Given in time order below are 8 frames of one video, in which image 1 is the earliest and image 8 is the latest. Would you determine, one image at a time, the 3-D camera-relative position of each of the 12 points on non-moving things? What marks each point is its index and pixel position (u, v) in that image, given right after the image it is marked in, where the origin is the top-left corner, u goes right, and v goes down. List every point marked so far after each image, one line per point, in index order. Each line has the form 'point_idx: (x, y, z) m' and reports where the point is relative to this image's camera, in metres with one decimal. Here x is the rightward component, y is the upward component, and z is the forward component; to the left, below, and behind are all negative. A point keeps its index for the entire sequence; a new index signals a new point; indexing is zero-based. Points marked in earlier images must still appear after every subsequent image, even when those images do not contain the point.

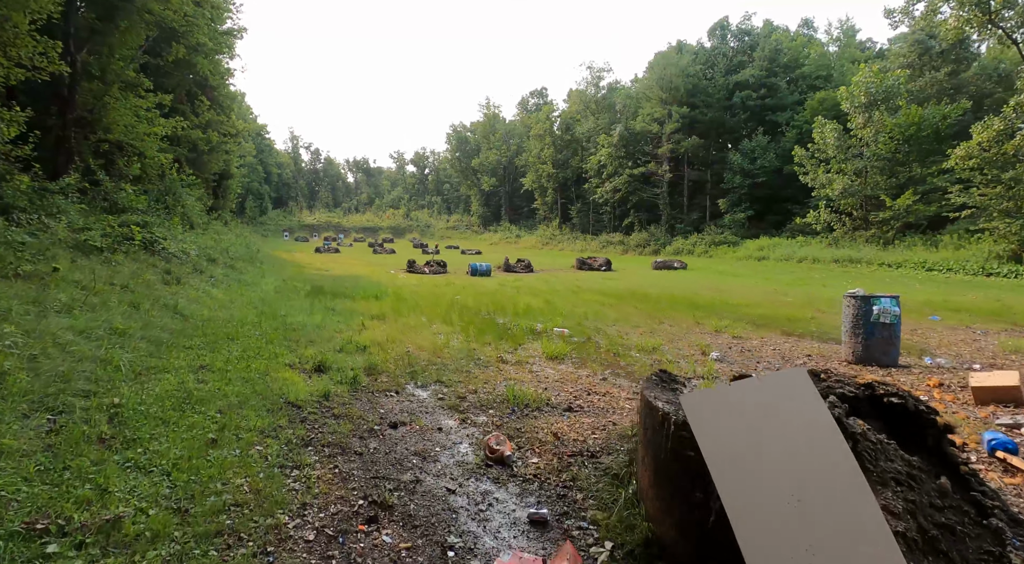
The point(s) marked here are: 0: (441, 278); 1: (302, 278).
0: (-2.1, 0.0, +18.2) m
1: (-6.1, +0.1, +17.5) m
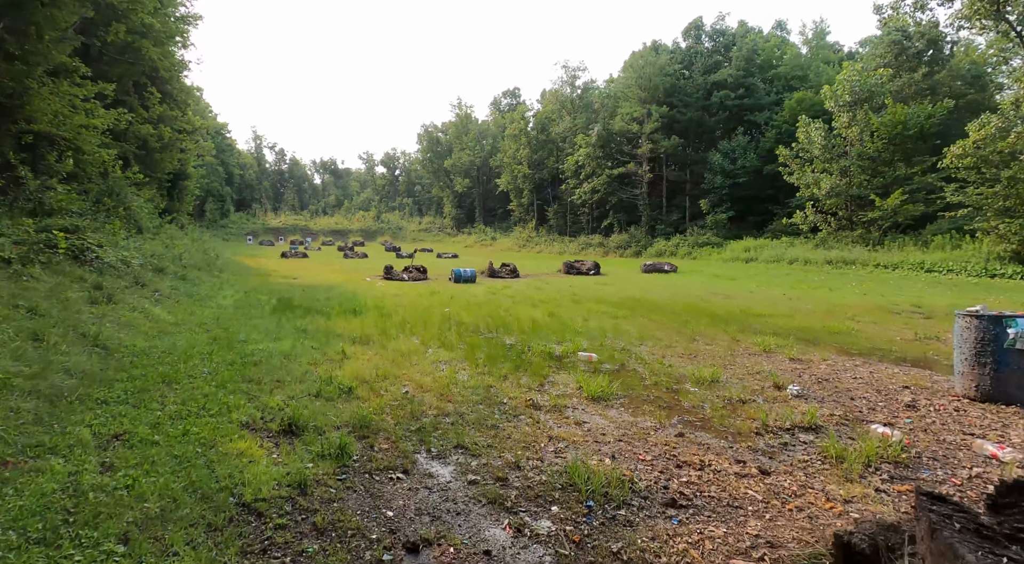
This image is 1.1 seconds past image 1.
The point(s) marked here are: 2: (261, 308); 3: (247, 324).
0: (-2.4, -0.2, +16.5) m
1: (-6.4, -0.1, +15.6) m
2: (-5.2, -0.5, +11.8) m
3: (-4.4, -0.7, +9.7) m
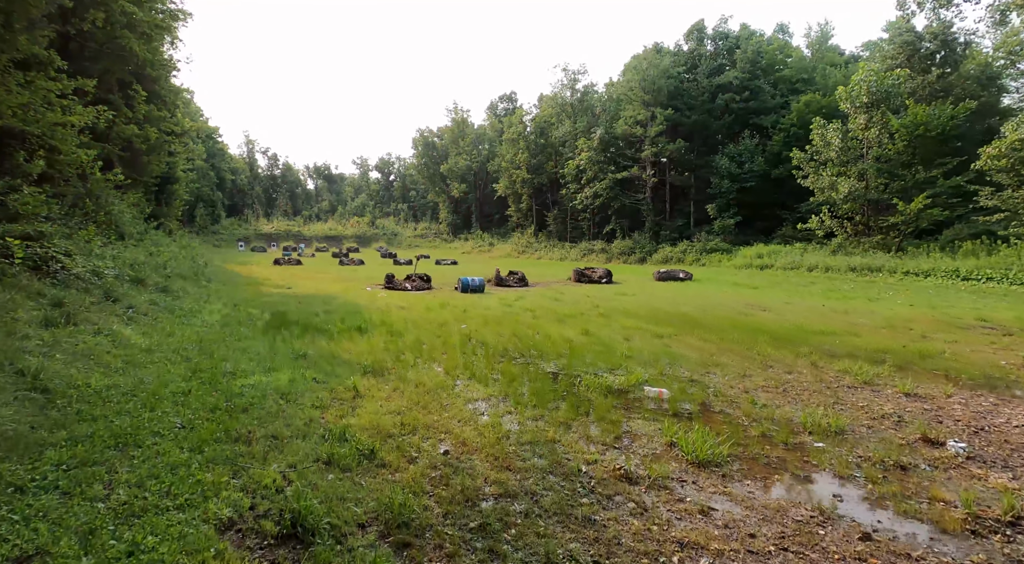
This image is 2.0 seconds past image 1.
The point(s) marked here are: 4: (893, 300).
0: (-2.0, -0.5, +15.2) m
1: (-6.0, -0.4, +14.2) m
2: (-4.7, -0.7, +10.4) m
3: (-4.0, -0.9, +8.3) m
4: (+9.8, -0.5, +15.4) m
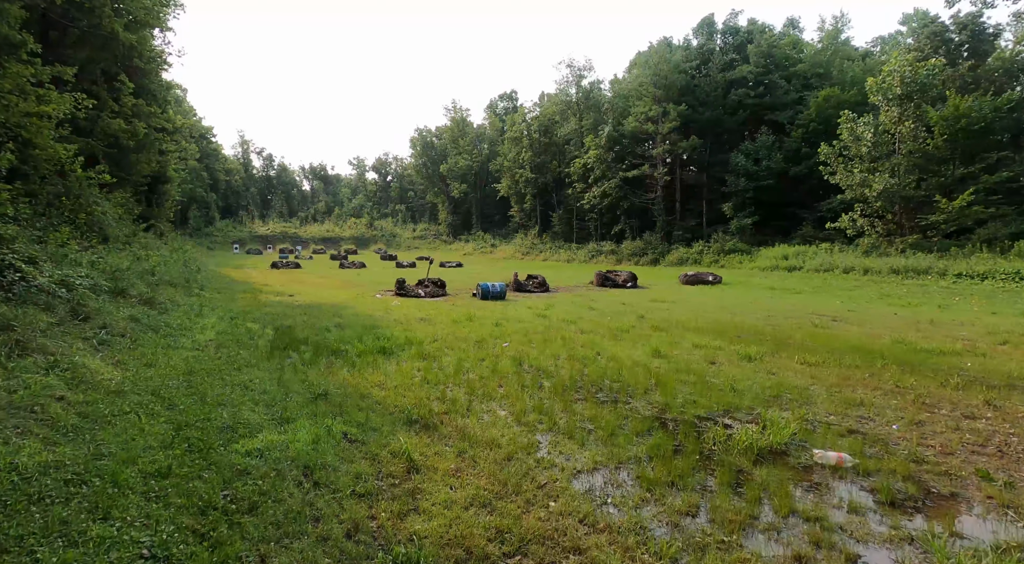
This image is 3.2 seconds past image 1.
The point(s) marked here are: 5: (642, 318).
0: (-1.3, -0.6, +13.5) m
1: (-5.3, -0.6, +12.5) m
2: (-4.0, -0.9, +8.7) m
3: (-3.2, -1.1, +6.6) m
4: (+10.5, -0.6, +13.8) m
5: (+2.7, -0.7, +12.4) m
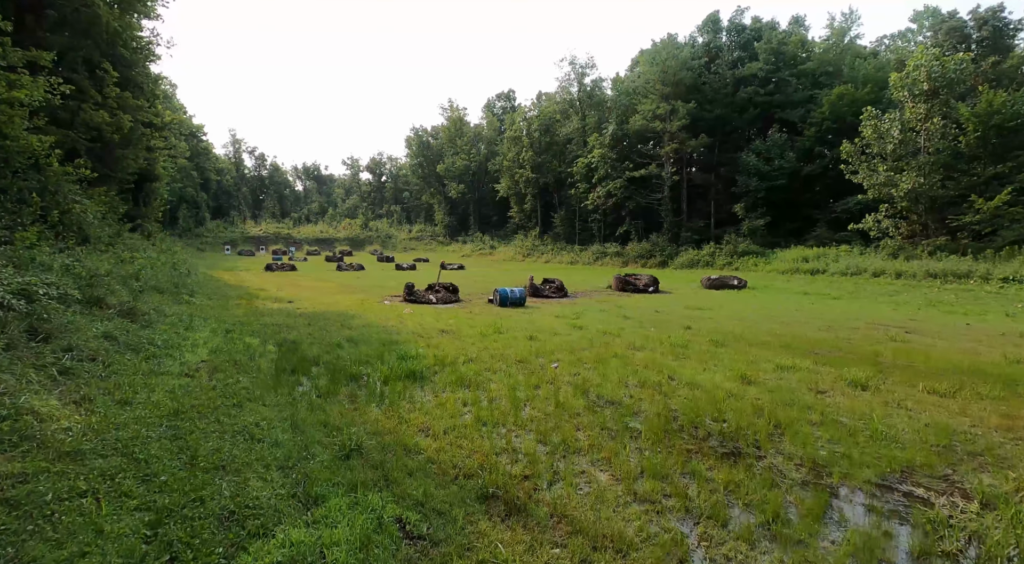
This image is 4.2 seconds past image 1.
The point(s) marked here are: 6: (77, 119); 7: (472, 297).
0: (-0.7, -0.8, +12.1) m
1: (-4.7, -0.7, +11.1) m
2: (-3.4, -1.0, +7.3) m
3: (-2.6, -1.2, +5.2) m
4: (+11.1, -0.7, +12.6) m
5: (+3.3, -0.8, +11.0) m
6: (-13.6, +5.1, +18.8) m
7: (-1.2, -0.4, +17.9) m
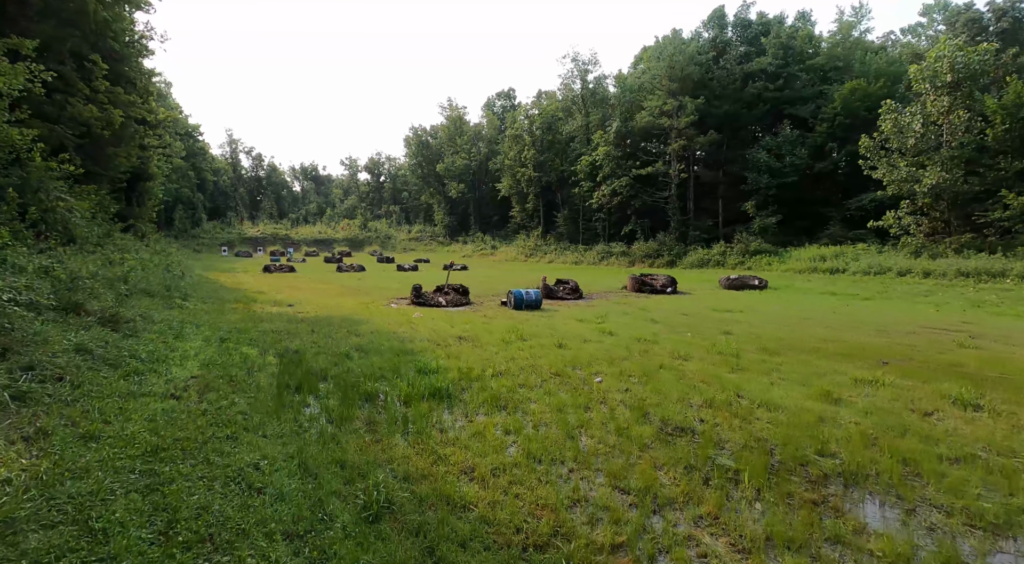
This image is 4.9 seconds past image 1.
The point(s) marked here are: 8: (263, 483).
0: (-0.3, -0.8, +11.1) m
1: (-4.3, -0.8, +10.1) m
2: (-3.0, -1.0, +6.3) m
3: (-2.1, -1.2, +4.2) m
4: (+11.5, -0.7, +11.6) m
5: (+3.7, -0.9, +10.1) m
6: (-13.3, +5.1, +17.8) m
7: (-0.8, -0.5, +16.9) m
8: (-1.6, -1.2, +3.7) m
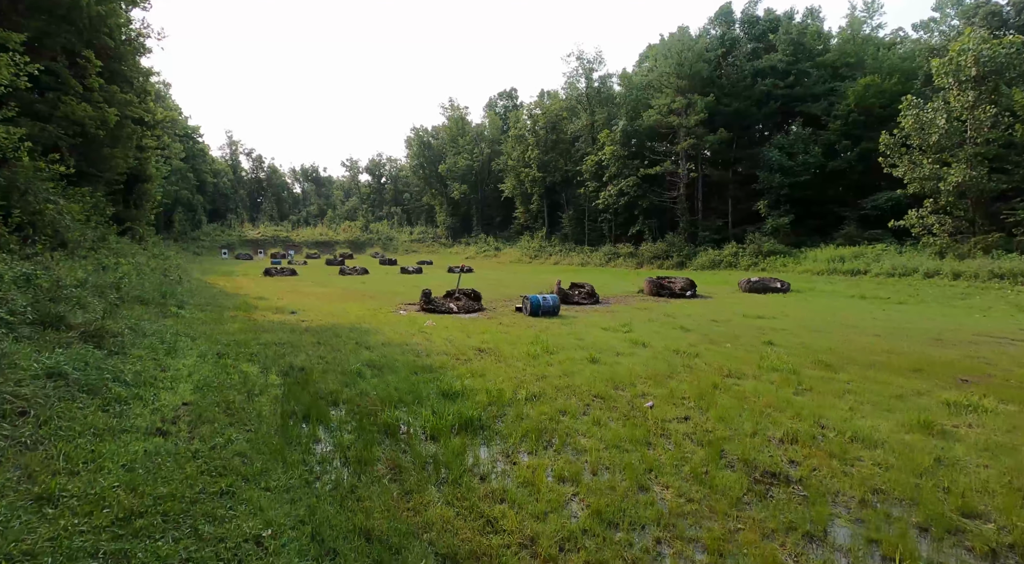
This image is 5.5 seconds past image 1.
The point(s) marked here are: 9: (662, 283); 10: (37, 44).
0: (0.0, -0.9, +10.3) m
1: (-3.9, -0.9, +9.2) m
2: (-2.6, -1.2, +5.4) m
3: (-1.8, -1.3, +3.3) m
4: (+11.8, -0.8, +10.8) m
5: (+4.0, -1.0, +9.2) m
6: (-12.9, +4.9, +16.9) m
7: (-0.4, -0.6, +16.0) m
8: (-1.2, -1.3, +2.9) m
9: (+4.5, 0.0, +18.0) m
10: (-13.0, +6.6, +16.4) m
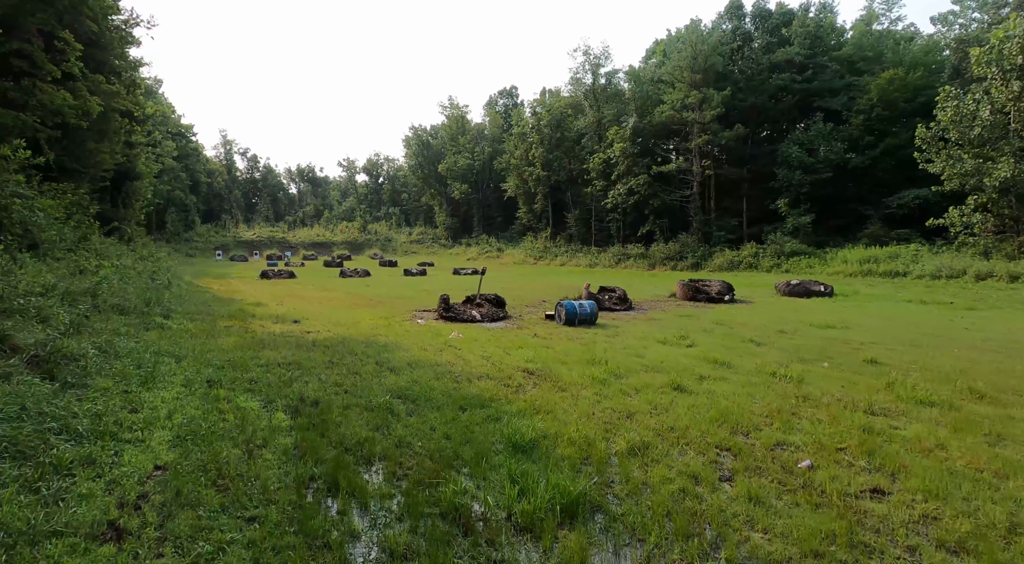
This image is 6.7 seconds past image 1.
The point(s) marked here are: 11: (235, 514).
0: (+0.7, -1.0, +8.7) m
1: (-3.3, -1.0, +7.6) m
2: (-1.9, -1.2, +3.8) m
3: (-1.0, -1.4, +1.7) m
4: (+12.5, -0.8, +9.2) m
5: (+4.7, -1.0, +7.6) m
6: (-12.3, +4.8, +15.2) m
7: (+0.2, -0.7, +14.4) m
8: (-0.5, -1.4, +1.3) m
9: (+5.2, -0.1, +16.4) m
10: (-12.3, +6.4, +14.7) m
11: (-1.6, -1.3, +3.3) m
